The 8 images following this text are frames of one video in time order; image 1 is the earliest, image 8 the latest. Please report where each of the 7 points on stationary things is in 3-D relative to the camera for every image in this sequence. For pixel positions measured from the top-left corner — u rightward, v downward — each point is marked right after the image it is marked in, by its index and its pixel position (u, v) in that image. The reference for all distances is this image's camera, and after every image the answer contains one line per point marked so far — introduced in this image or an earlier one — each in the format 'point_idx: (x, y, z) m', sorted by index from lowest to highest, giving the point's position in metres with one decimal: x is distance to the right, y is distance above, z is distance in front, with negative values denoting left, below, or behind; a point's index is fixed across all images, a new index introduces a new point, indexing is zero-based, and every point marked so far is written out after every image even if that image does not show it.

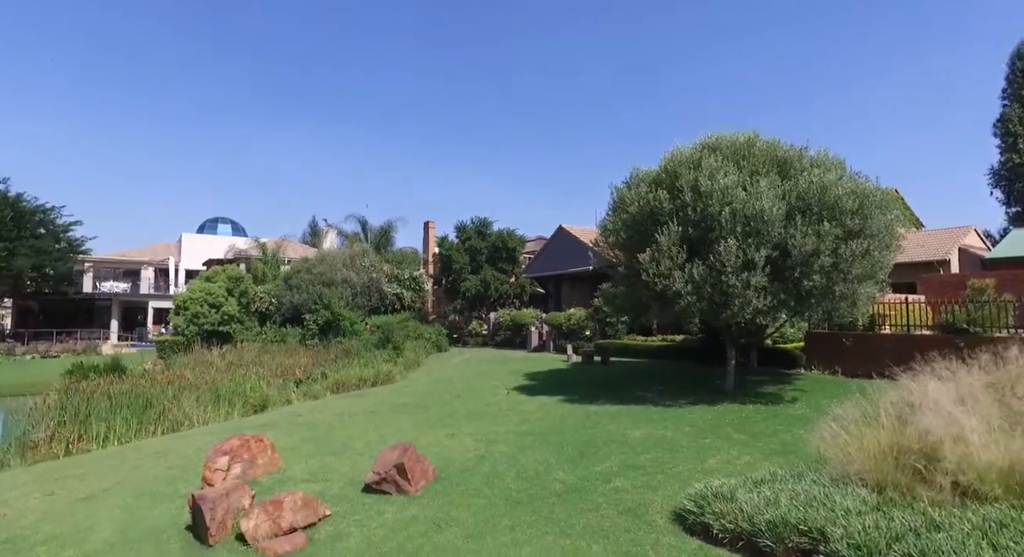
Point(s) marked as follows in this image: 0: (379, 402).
0: (-2.1, -2.0, +10.5) m
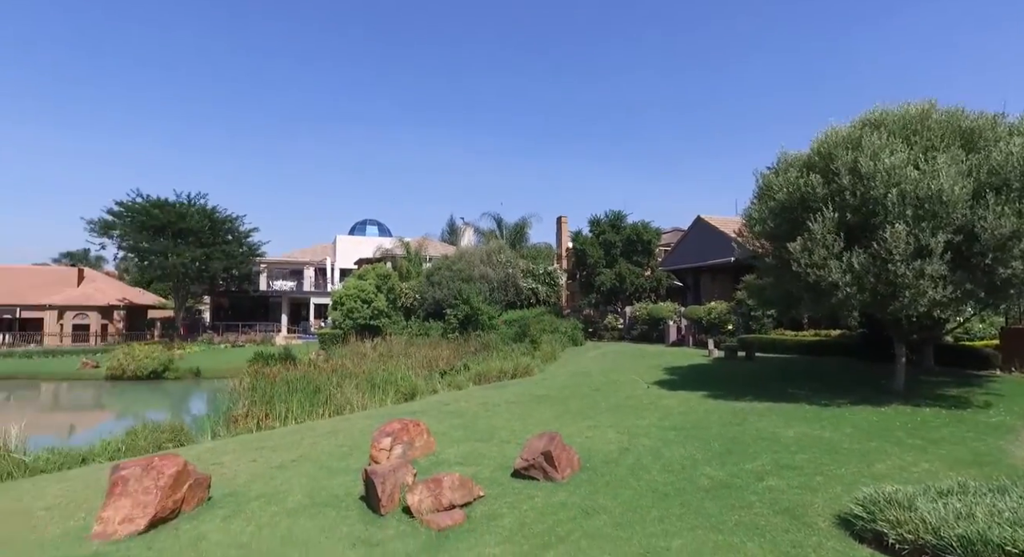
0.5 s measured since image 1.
0: (+0.2, -1.9, +10.8) m
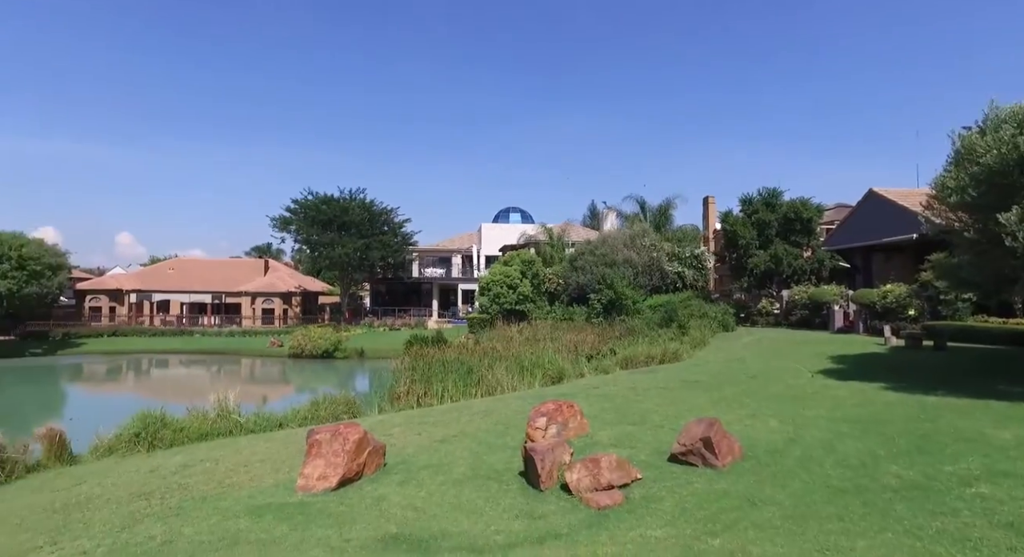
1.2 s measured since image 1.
0: (+2.6, -1.6, +10.5) m
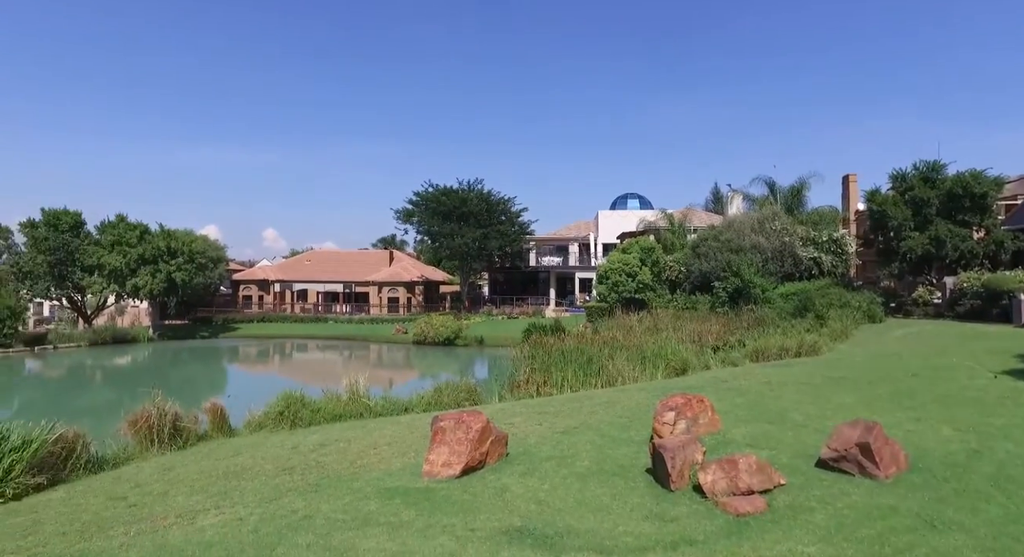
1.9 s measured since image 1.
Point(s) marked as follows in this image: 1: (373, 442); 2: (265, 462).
0: (+4.5, -1.4, +9.7) m
1: (-2.1, -2.4, +9.5) m
2: (-3.6, -2.6, +9.3) m
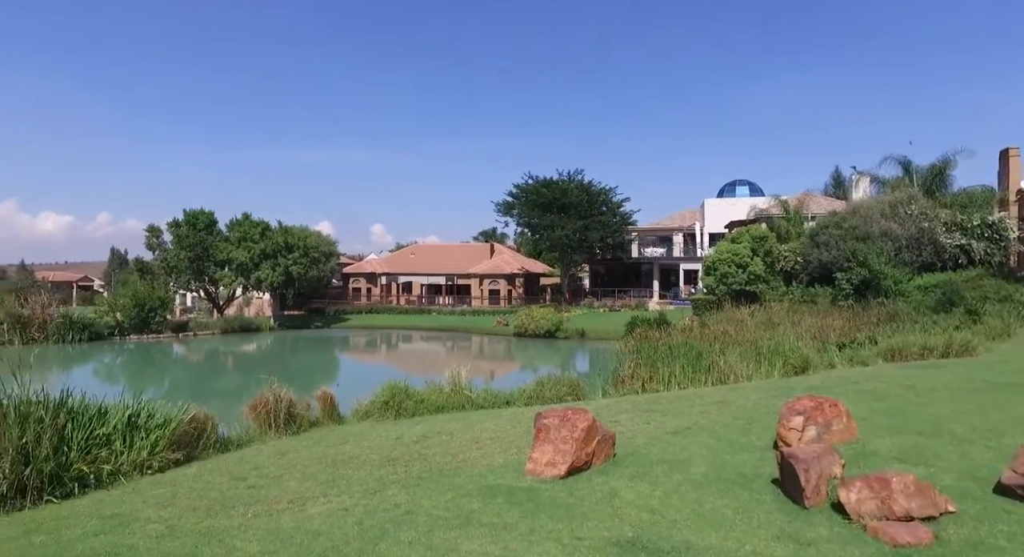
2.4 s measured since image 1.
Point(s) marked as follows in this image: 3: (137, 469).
0: (+6.0, -1.3, +8.6) m
1: (-0.5, -2.3, +9.4) m
2: (-2.1, -2.5, +9.4) m
3: (-5.9, -3.0, +10.2) m
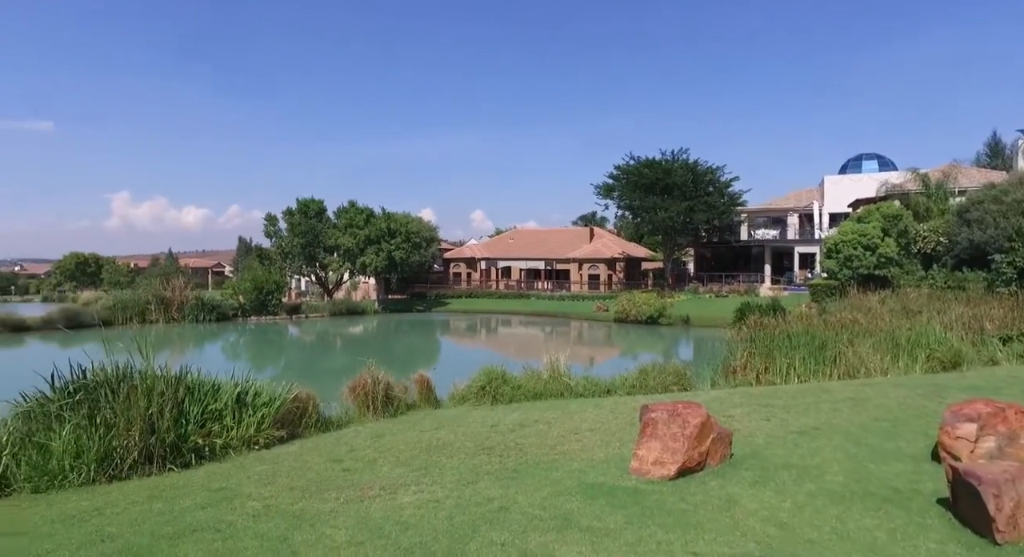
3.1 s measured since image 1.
0: (+7.2, -1.1, +7.0) m
1: (+0.8, -2.0, +8.9) m
2: (-0.6, -2.3, +9.1) m
3: (-4.3, -2.7, +10.5) m
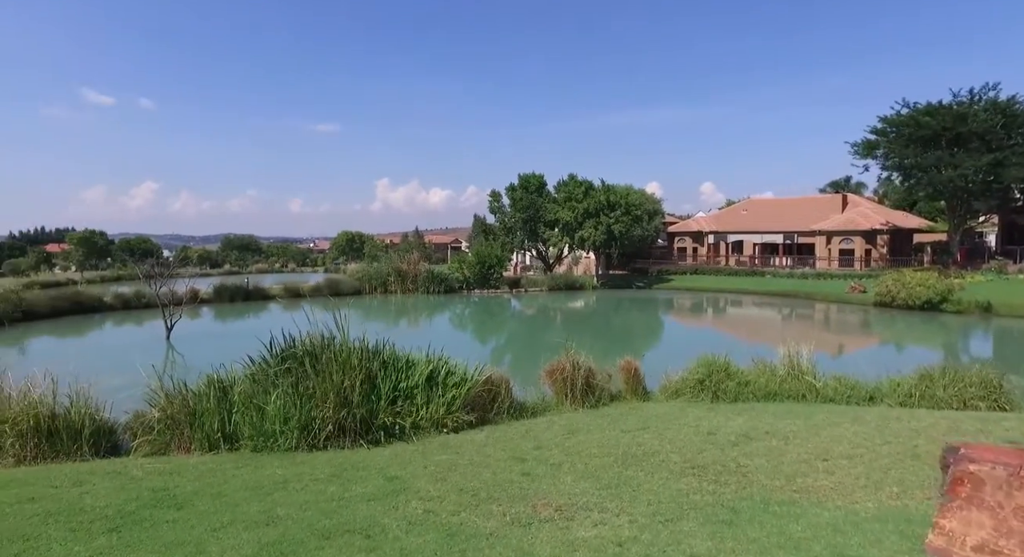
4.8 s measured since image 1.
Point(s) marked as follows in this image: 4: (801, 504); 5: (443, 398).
0: (+8.5, -0.9, +2.6) m
1: (+3.1, -1.7, +6.6) m
2: (+1.8, -1.9, +7.3) m
3: (-1.2, -2.3, +9.9) m
4: (+2.3, -1.8, +5.1) m
5: (-1.1, -1.9, +10.2) m
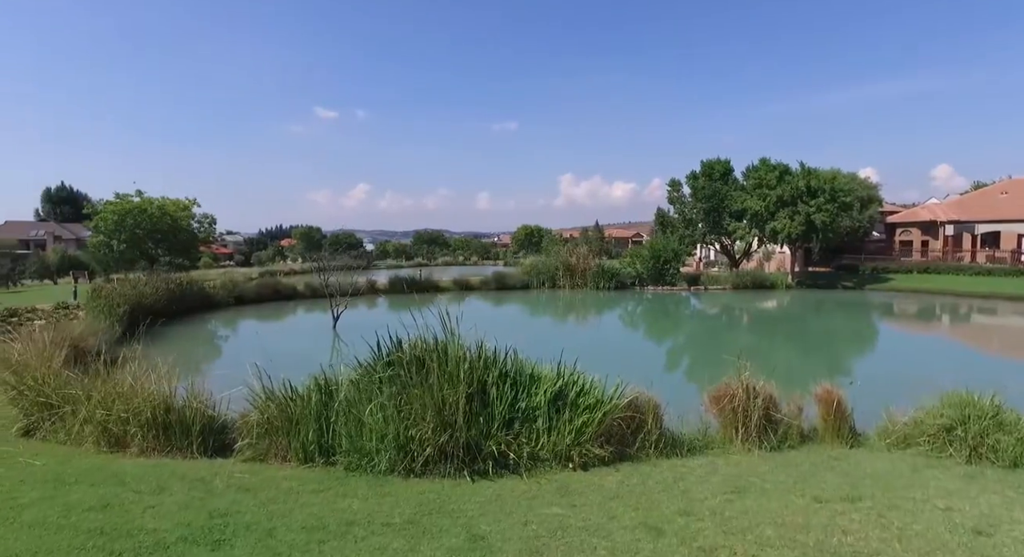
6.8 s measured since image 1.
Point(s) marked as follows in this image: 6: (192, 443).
0: (+7.8, -1.0, -1.8) m
1: (+3.8, -1.7, +3.4) m
2: (+2.7, -1.9, +4.5) m
3: (+0.6, -2.2, +7.8) m
4: (+2.6, -1.8, +2.2) m
5: (+0.8, -1.8, +8.0) m
6: (-4.7, -2.4, +9.4) m
